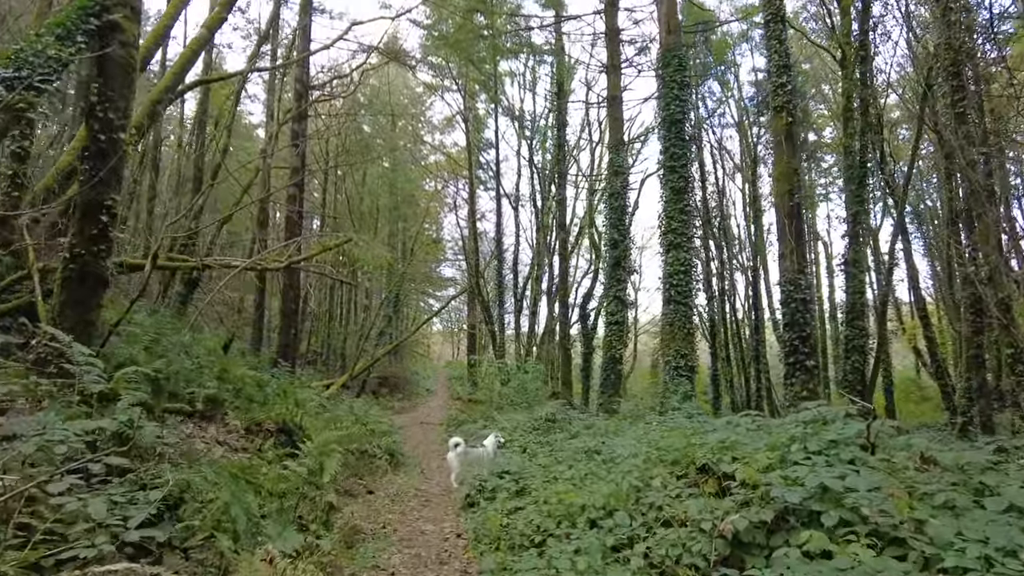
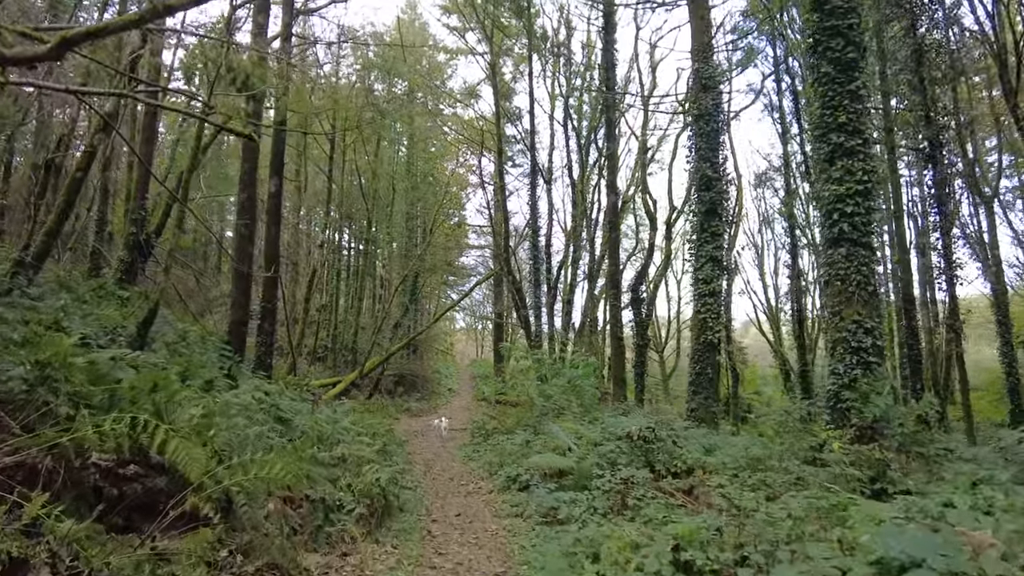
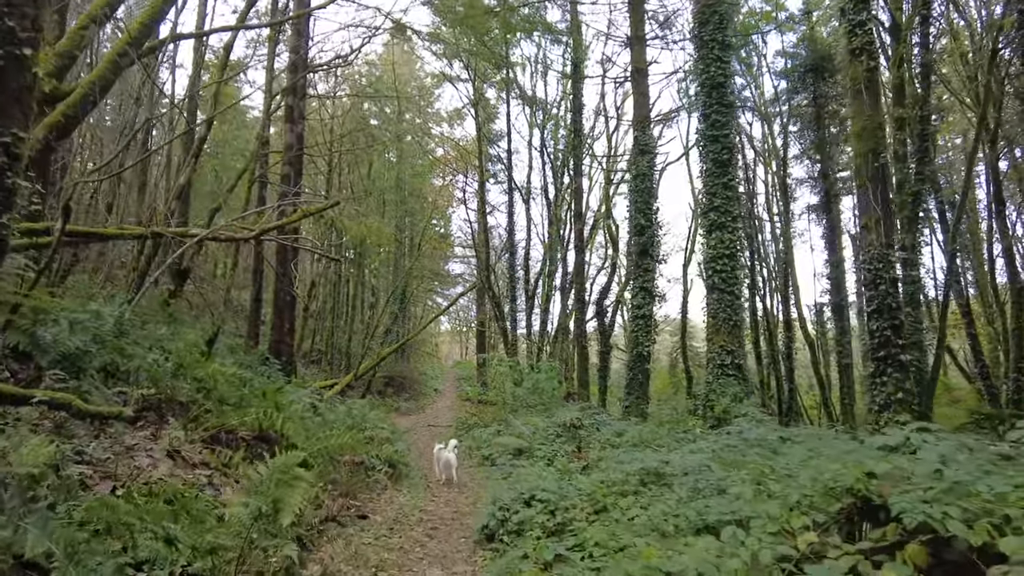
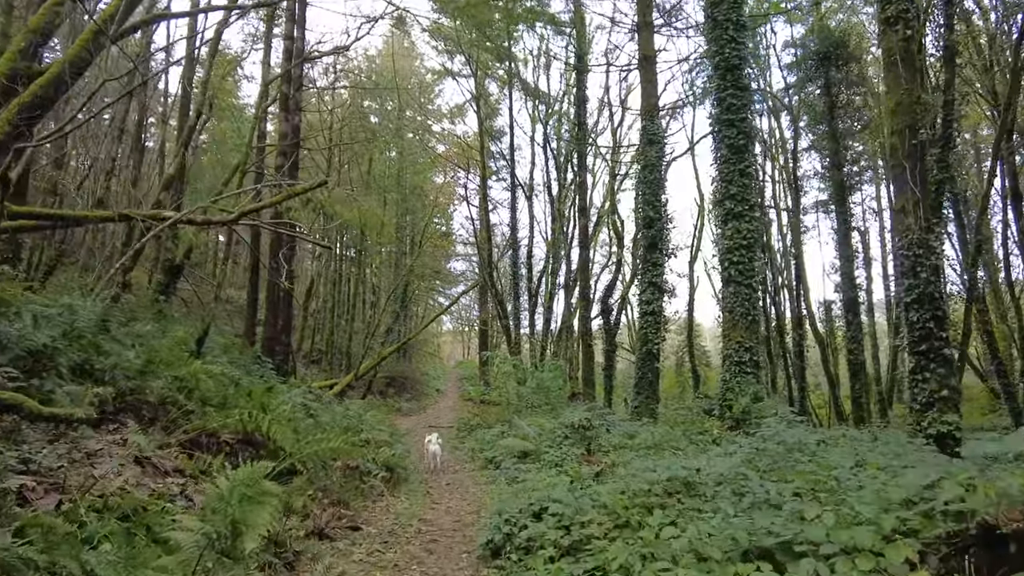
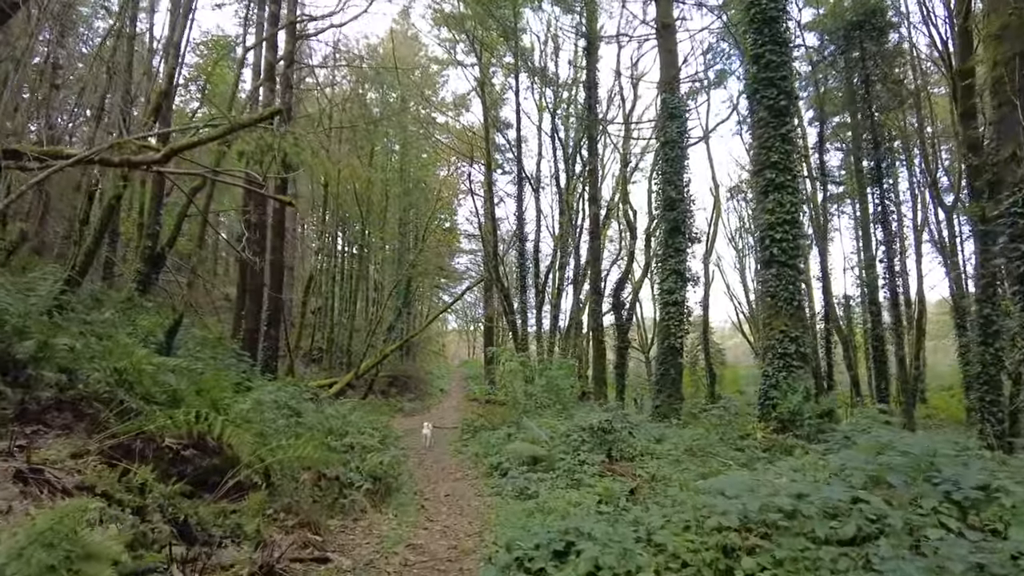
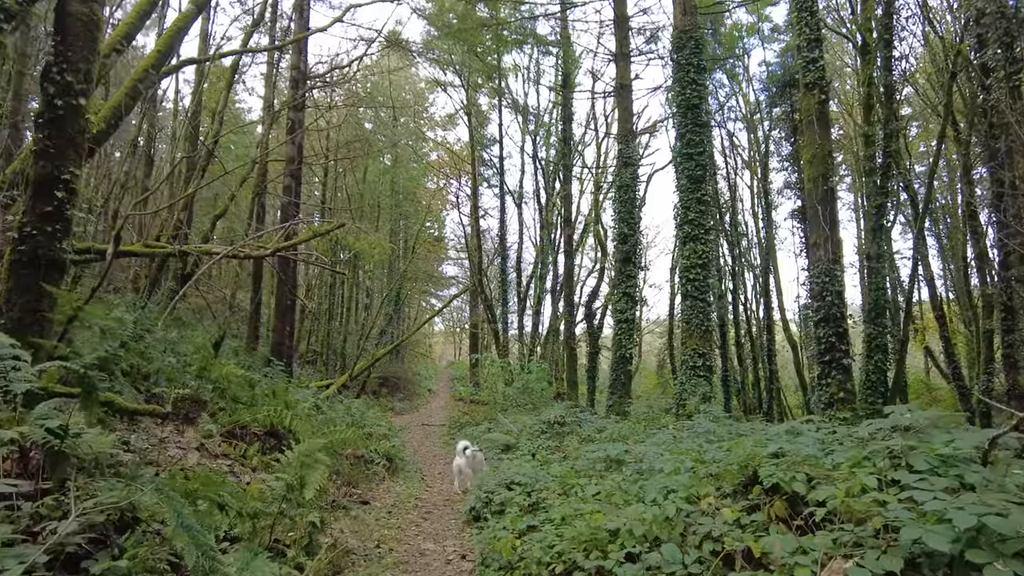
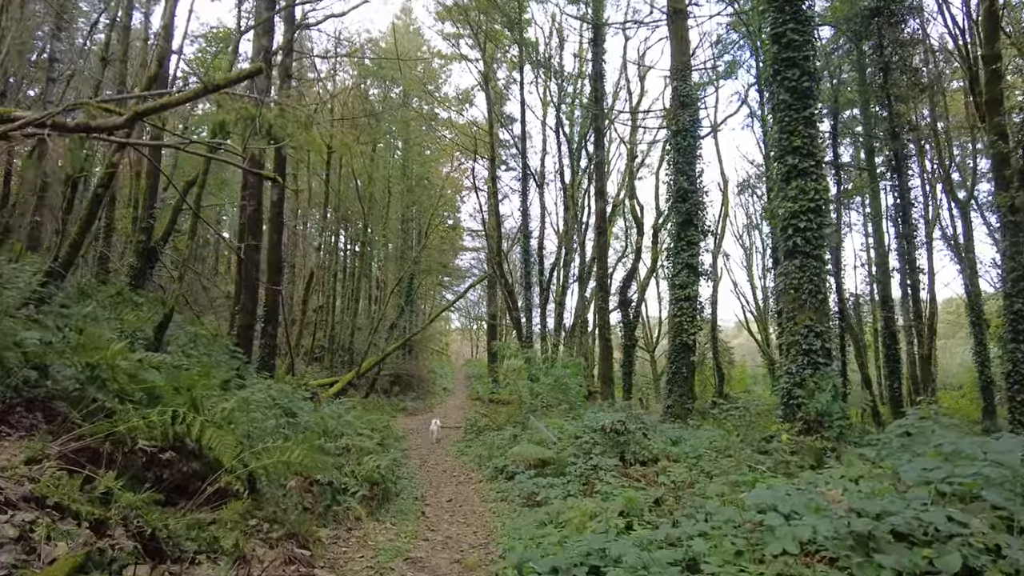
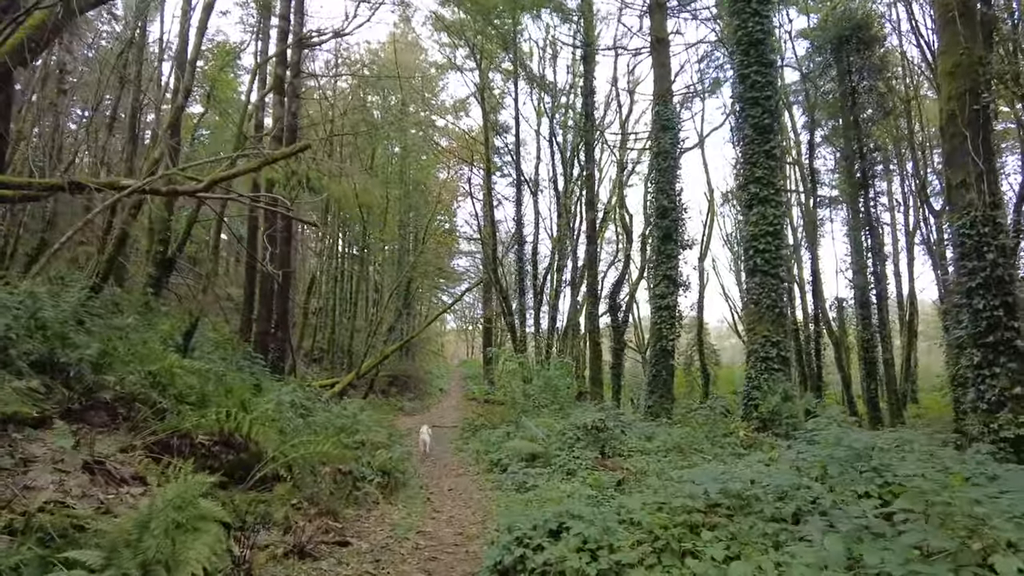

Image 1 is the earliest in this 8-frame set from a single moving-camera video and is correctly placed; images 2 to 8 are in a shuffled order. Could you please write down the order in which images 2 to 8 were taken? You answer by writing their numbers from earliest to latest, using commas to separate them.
6, 3, 4, 8, 5, 7, 2
